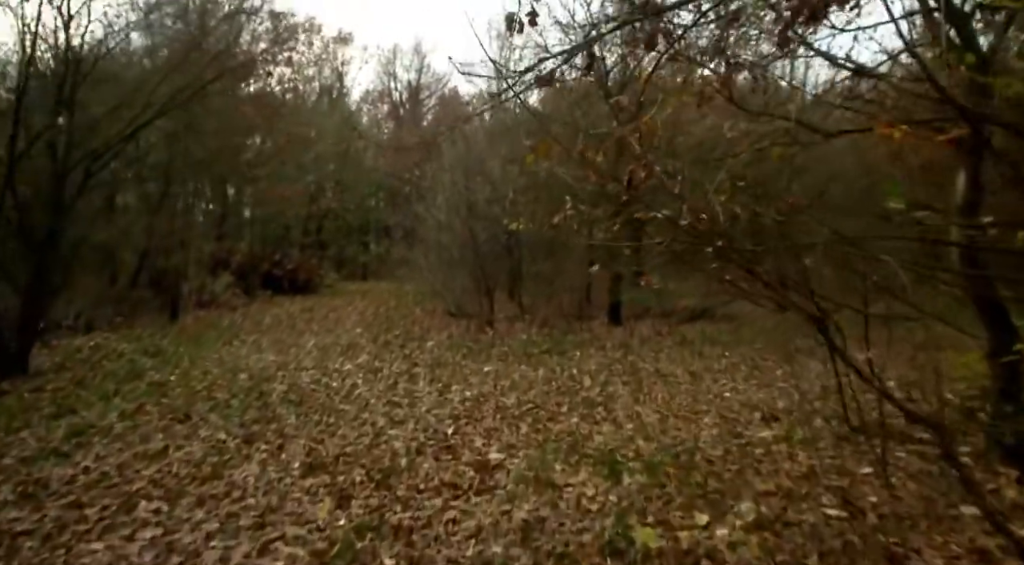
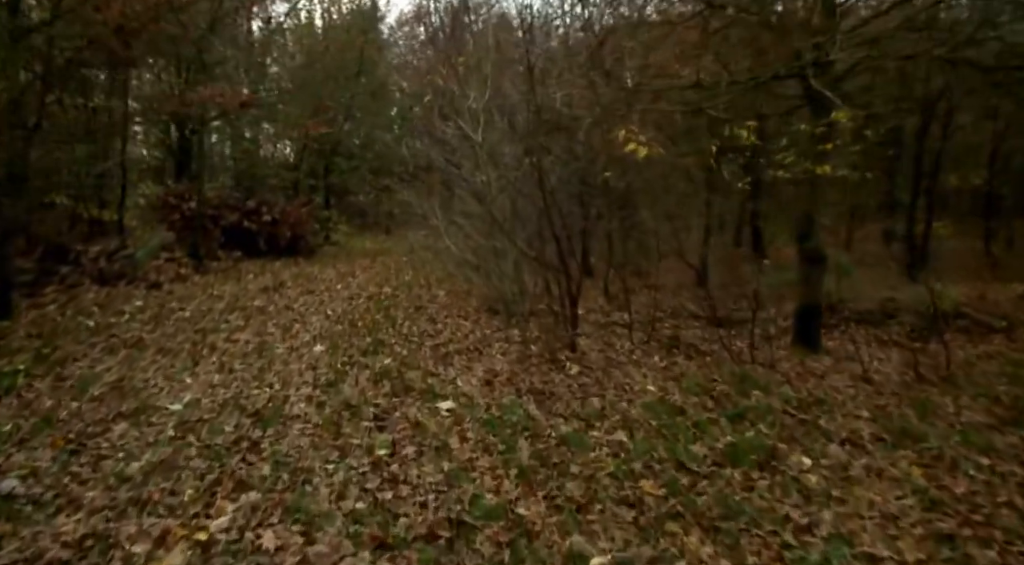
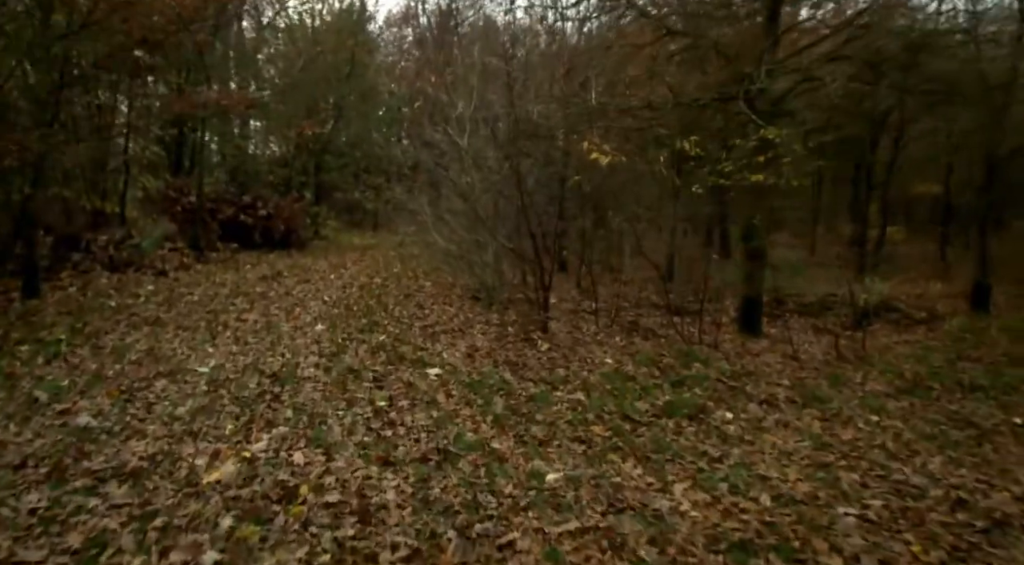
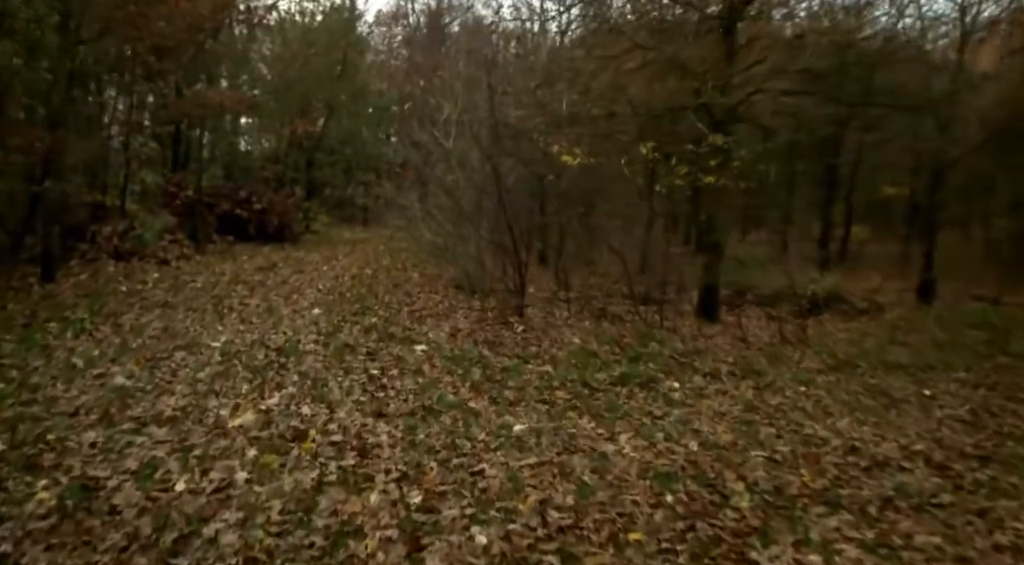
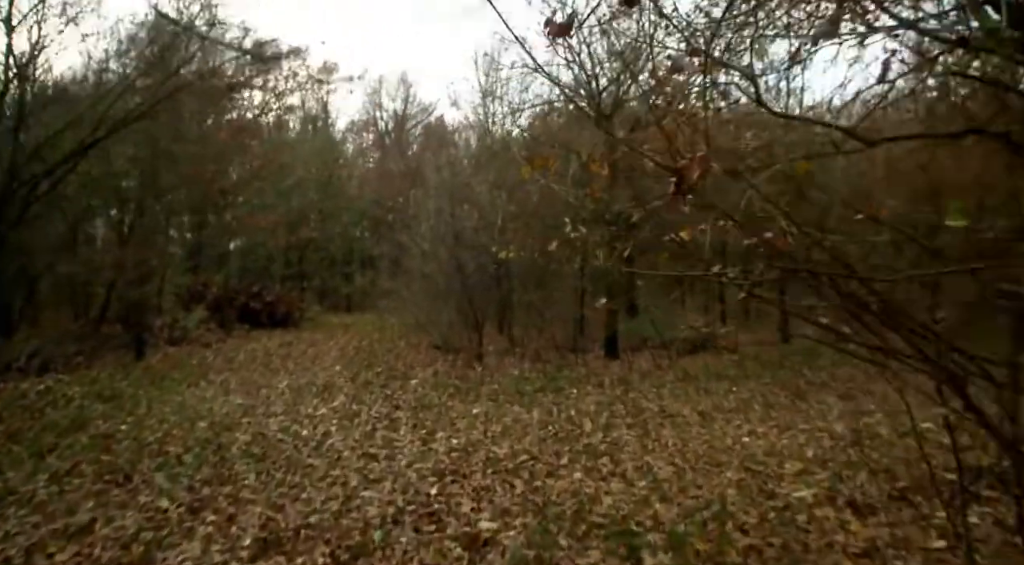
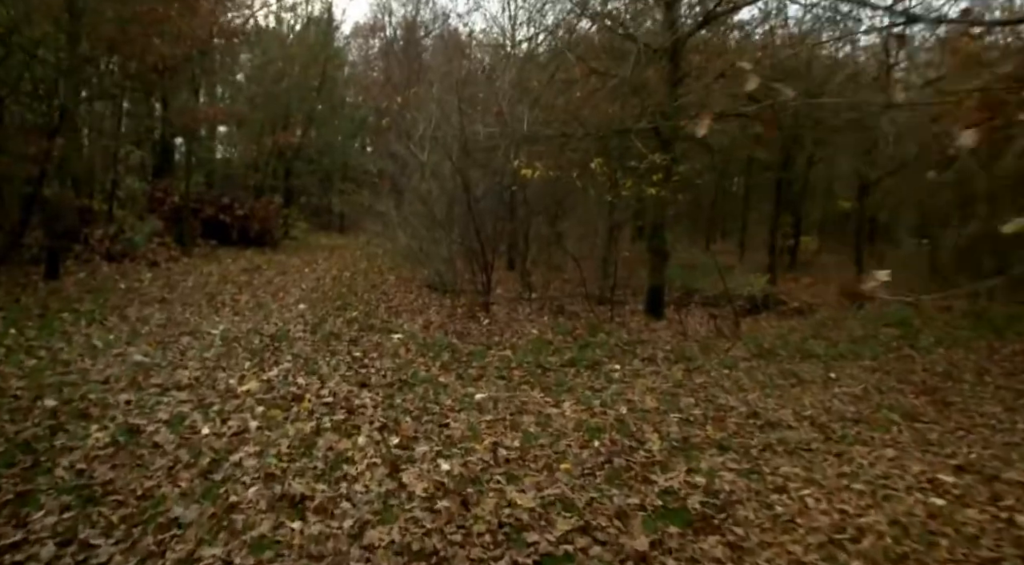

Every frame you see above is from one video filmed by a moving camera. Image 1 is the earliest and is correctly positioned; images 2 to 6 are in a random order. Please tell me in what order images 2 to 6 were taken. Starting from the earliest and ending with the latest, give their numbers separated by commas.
5, 6, 4, 3, 2
